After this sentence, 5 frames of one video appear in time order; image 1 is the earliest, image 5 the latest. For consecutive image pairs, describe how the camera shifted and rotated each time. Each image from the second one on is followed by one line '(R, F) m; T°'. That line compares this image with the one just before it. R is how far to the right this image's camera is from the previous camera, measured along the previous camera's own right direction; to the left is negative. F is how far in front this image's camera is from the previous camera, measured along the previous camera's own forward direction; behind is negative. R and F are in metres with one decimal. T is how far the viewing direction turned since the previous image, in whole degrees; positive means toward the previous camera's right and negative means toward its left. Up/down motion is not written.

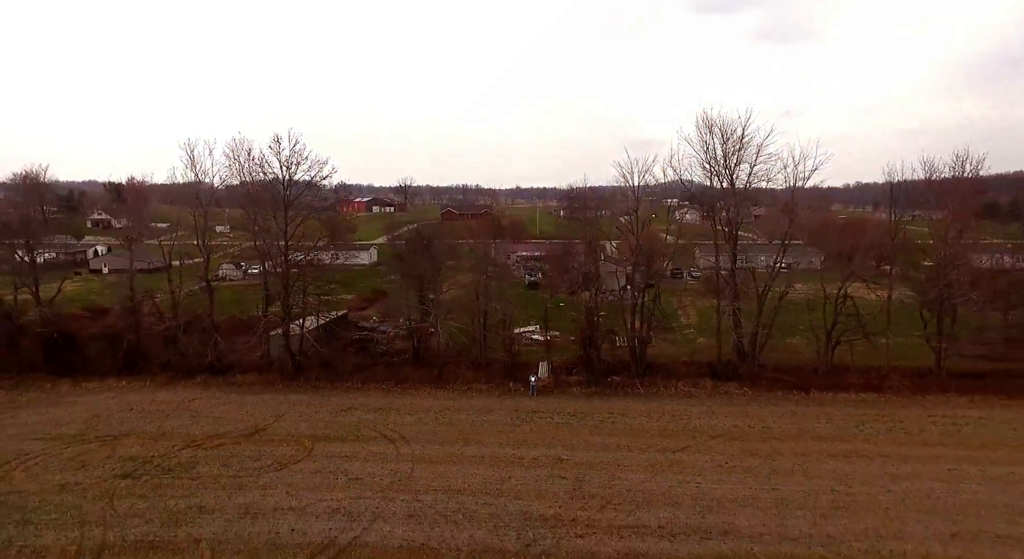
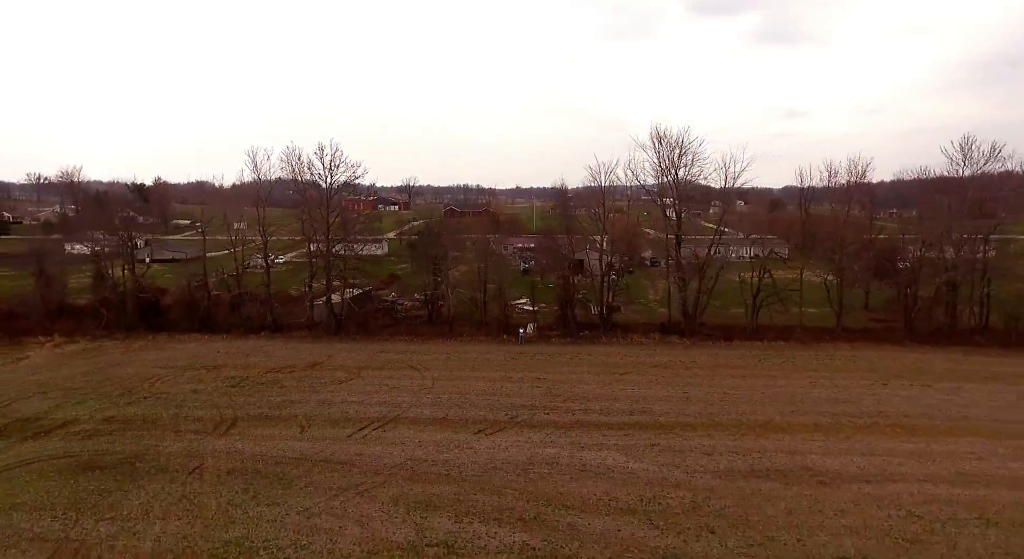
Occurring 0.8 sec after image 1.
(+0.3, -5.4) m; 0°
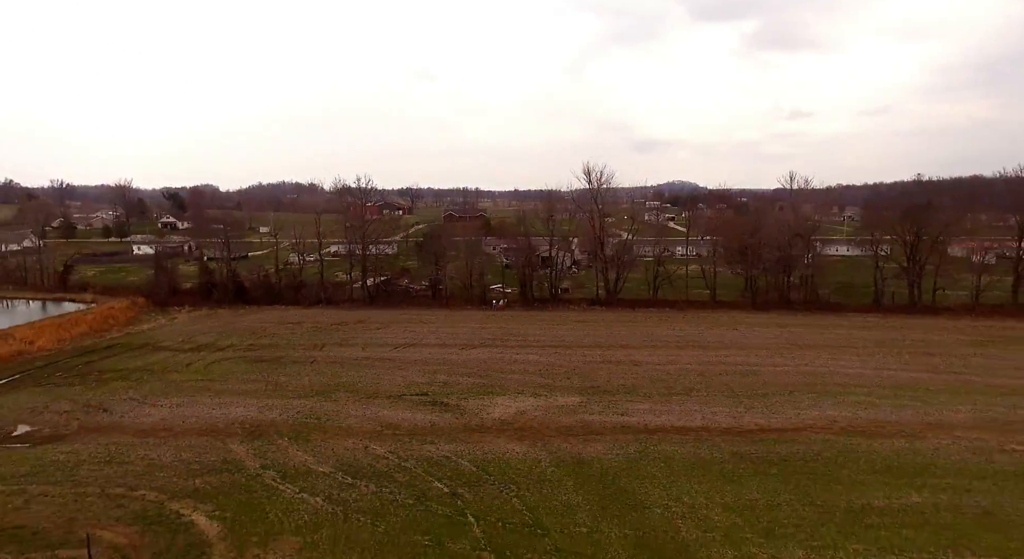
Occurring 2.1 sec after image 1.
(+1.2, -11.3) m; 0°
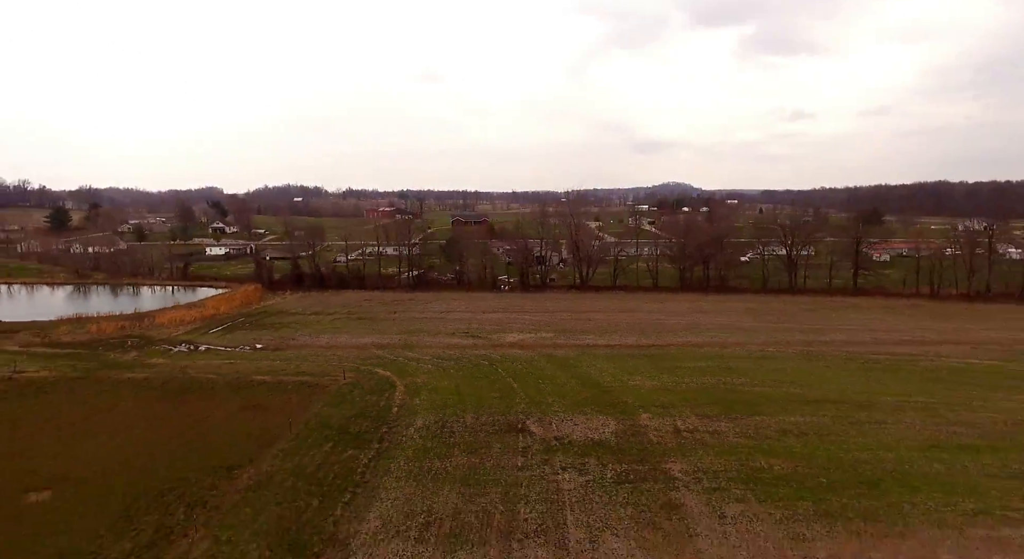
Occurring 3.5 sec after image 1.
(-0.3, -14.6) m; 0°
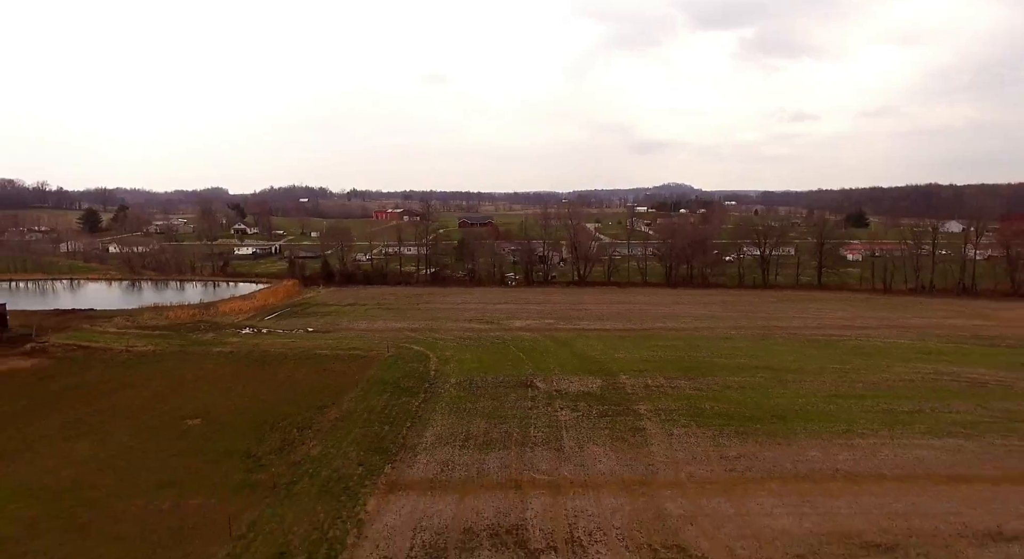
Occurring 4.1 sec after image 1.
(-0.4, -6.3) m; 0°
